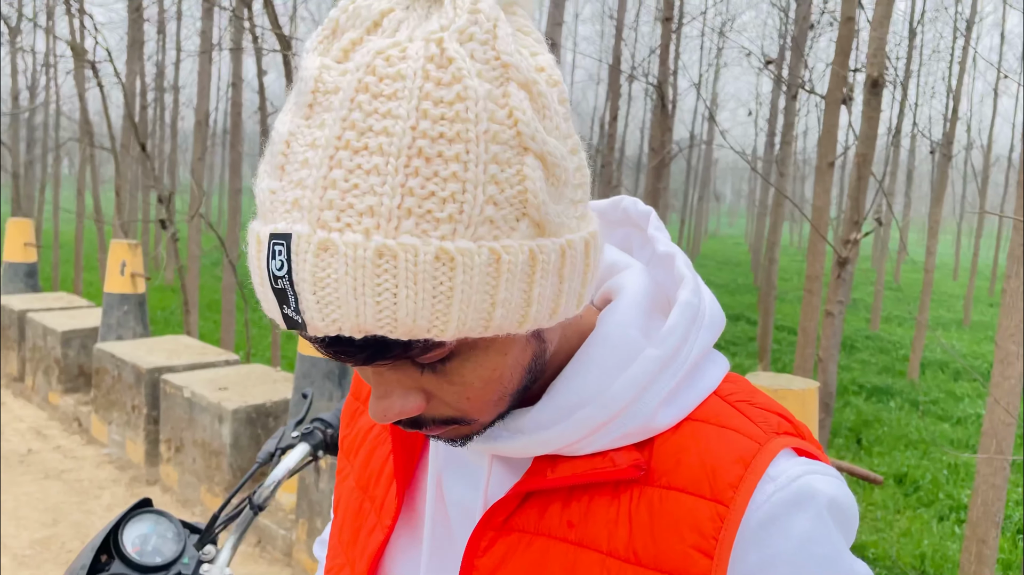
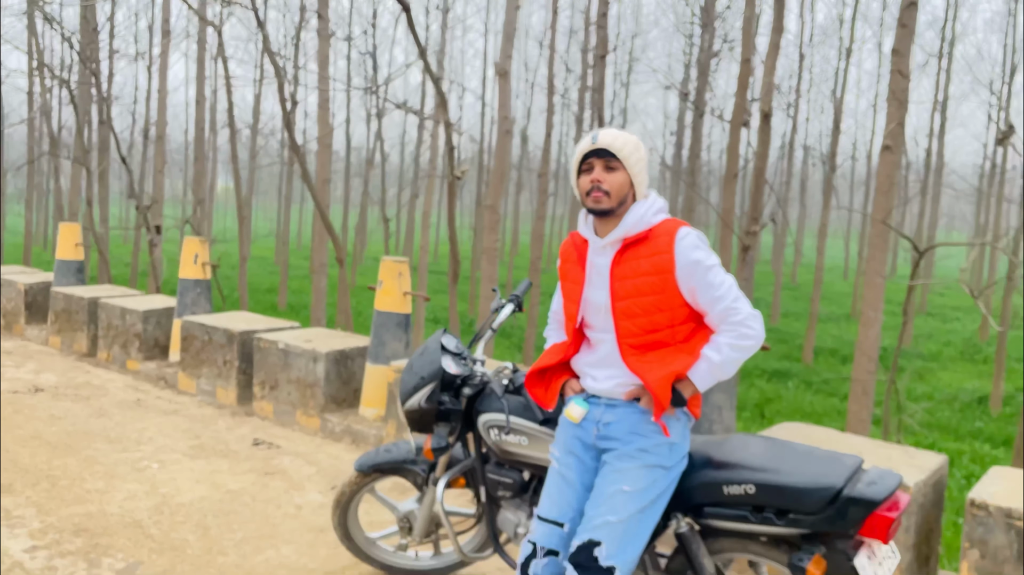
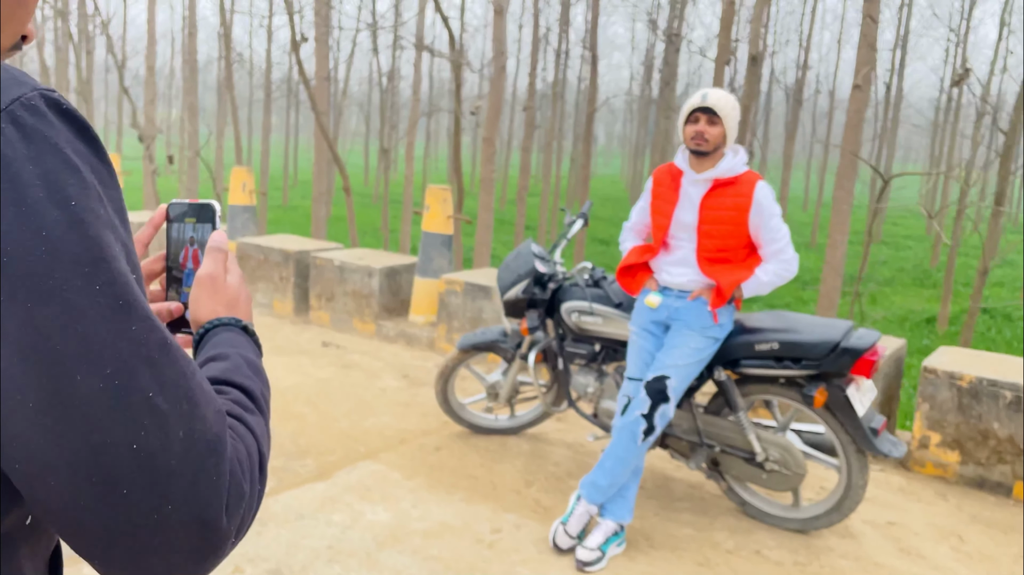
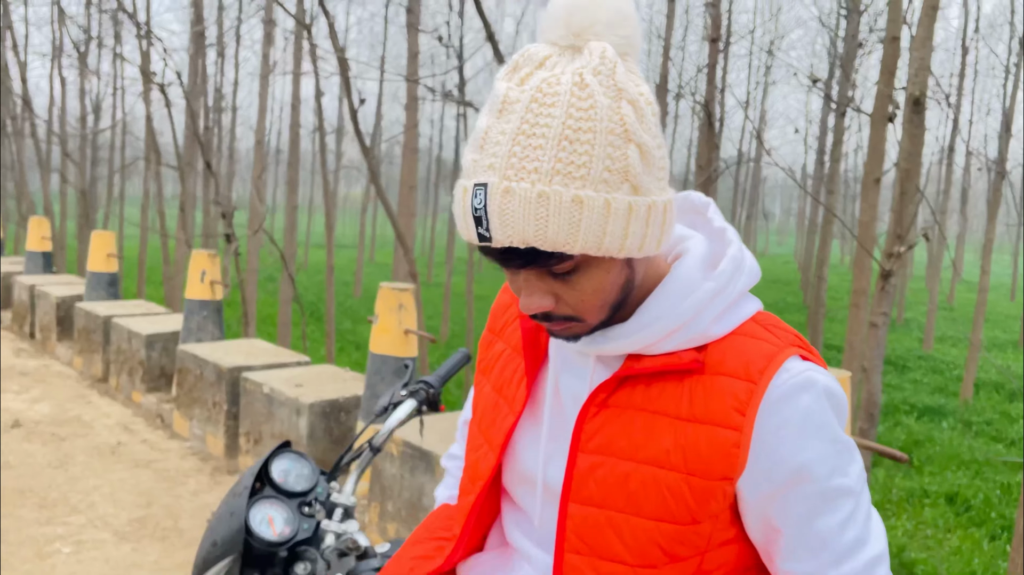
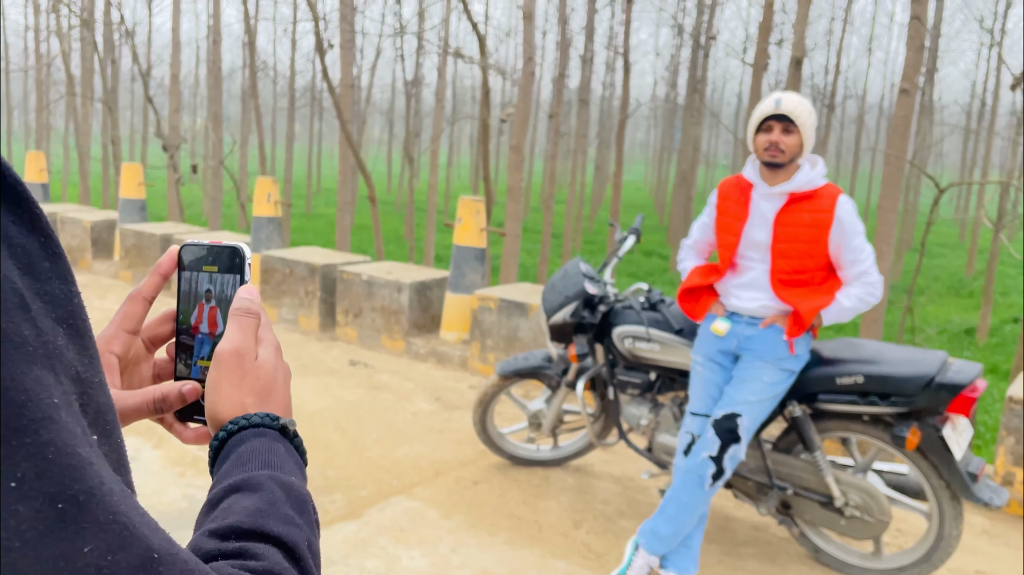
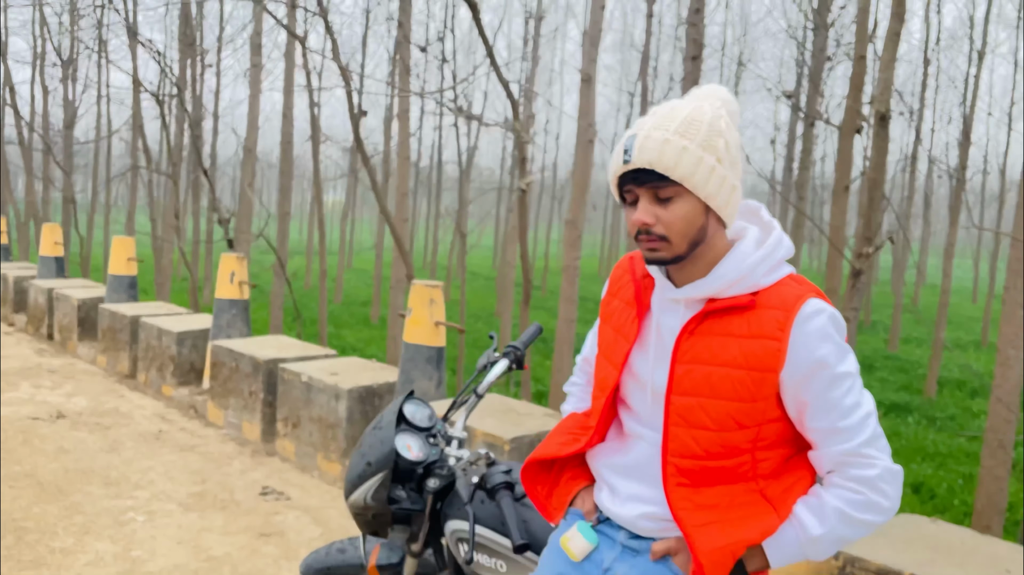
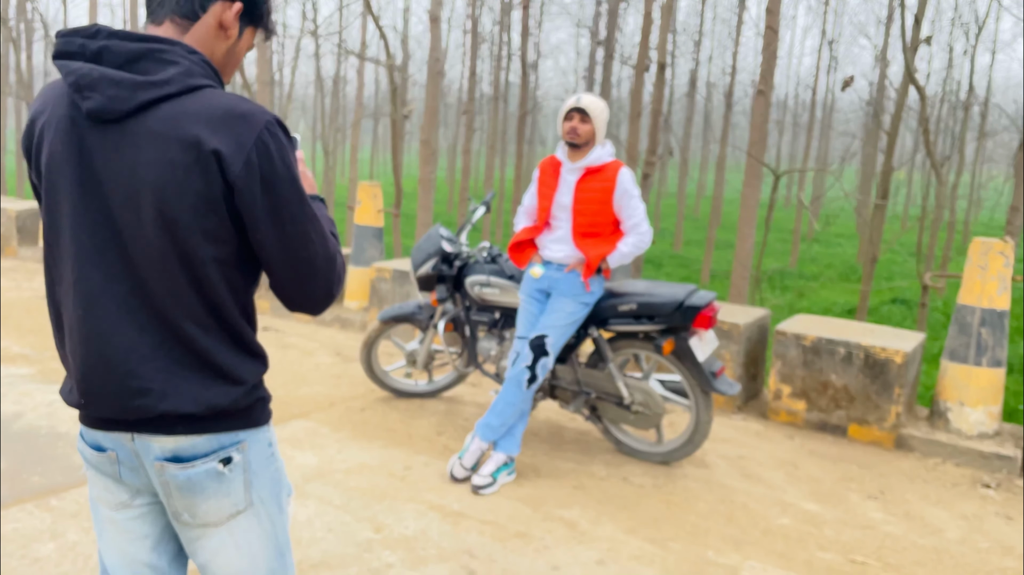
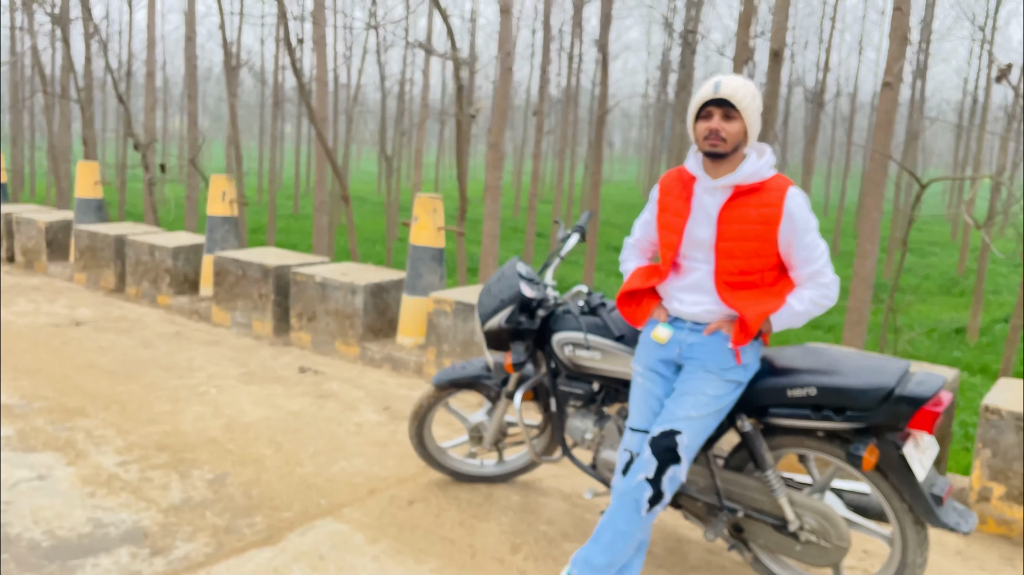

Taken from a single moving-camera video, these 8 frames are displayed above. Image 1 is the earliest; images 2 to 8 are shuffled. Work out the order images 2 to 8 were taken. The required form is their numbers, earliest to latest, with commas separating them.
4, 6, 2, 7, 3, 5, 8
